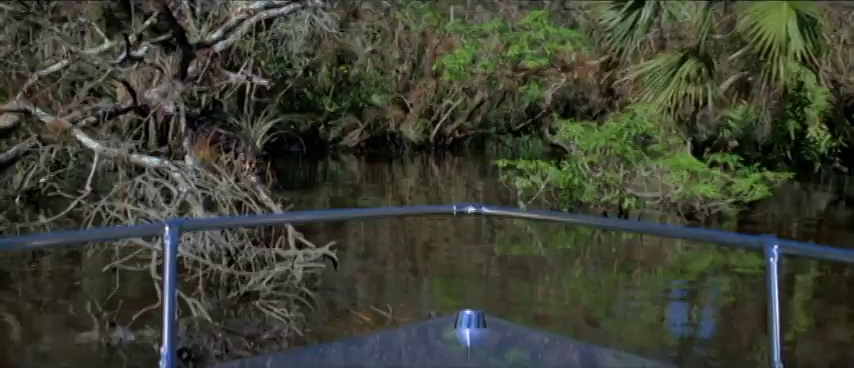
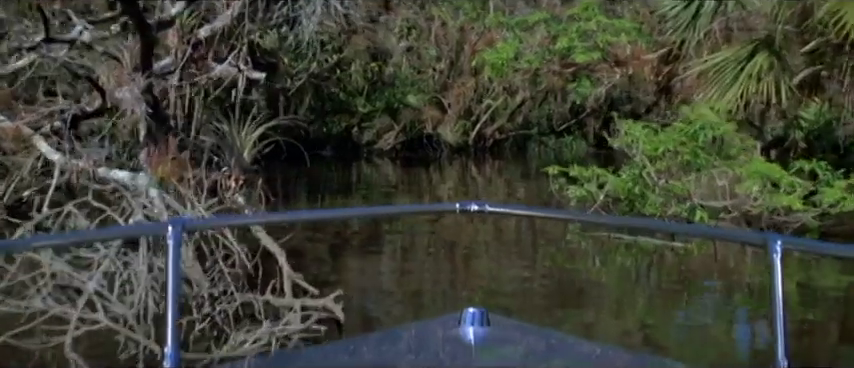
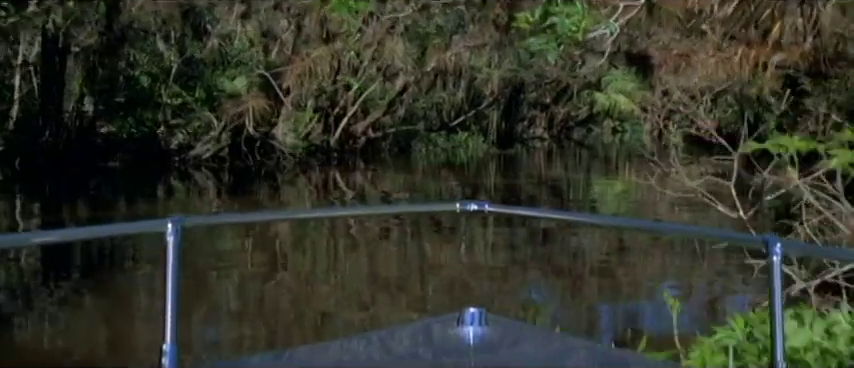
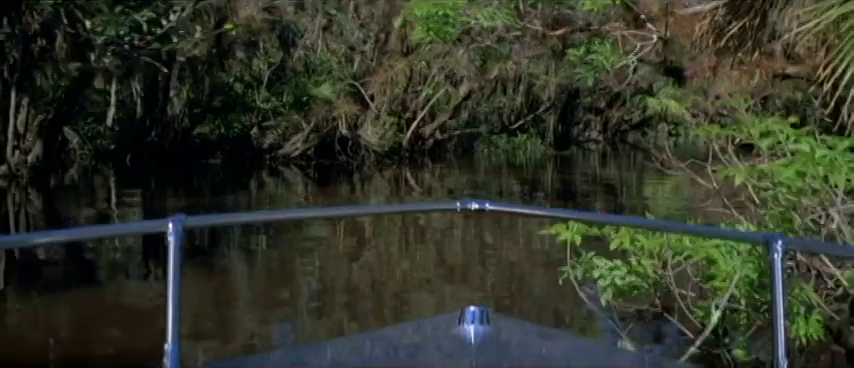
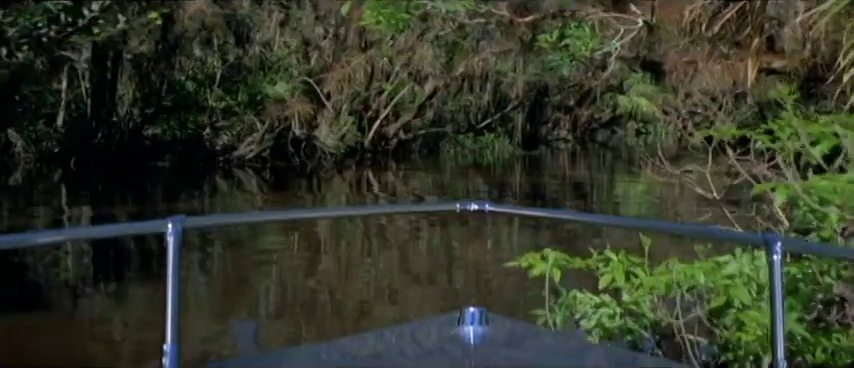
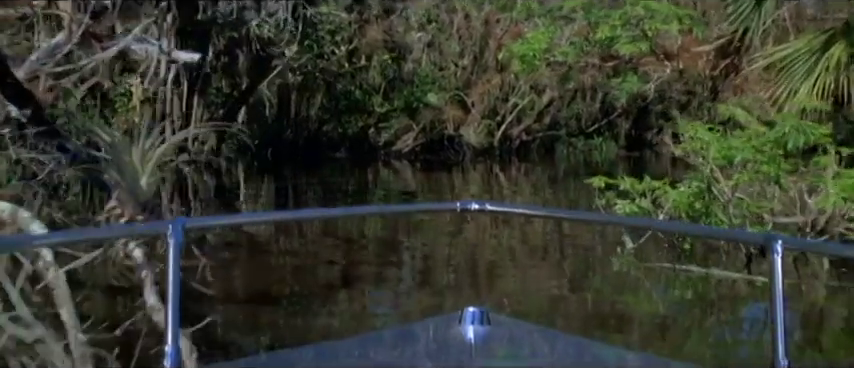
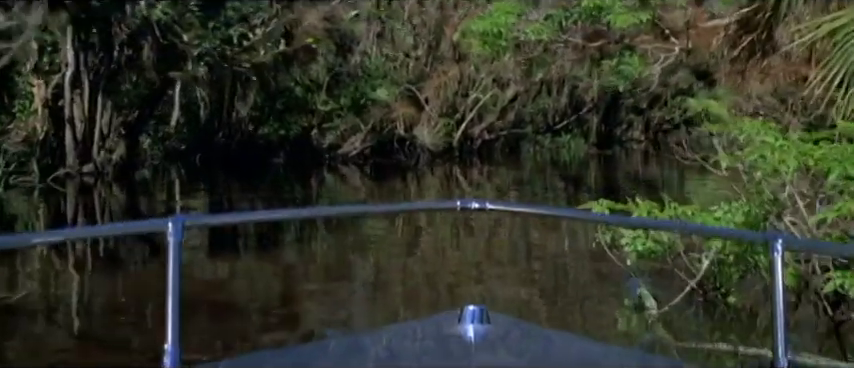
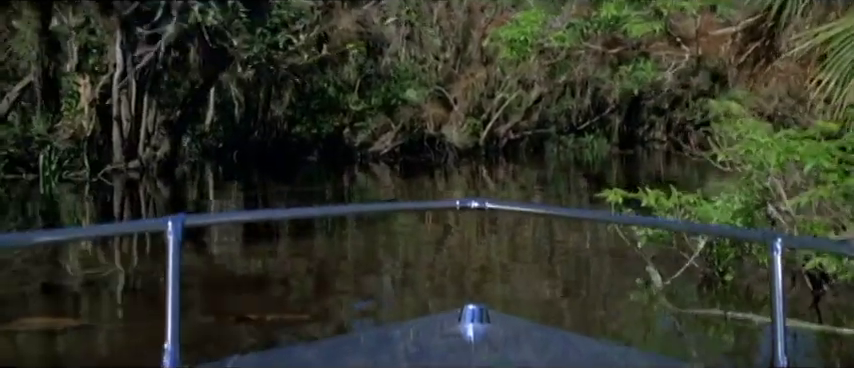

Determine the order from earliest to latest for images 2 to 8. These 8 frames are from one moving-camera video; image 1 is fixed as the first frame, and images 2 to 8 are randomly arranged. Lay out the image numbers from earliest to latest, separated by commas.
2, 6, 8, 7, 4, 5, 3
